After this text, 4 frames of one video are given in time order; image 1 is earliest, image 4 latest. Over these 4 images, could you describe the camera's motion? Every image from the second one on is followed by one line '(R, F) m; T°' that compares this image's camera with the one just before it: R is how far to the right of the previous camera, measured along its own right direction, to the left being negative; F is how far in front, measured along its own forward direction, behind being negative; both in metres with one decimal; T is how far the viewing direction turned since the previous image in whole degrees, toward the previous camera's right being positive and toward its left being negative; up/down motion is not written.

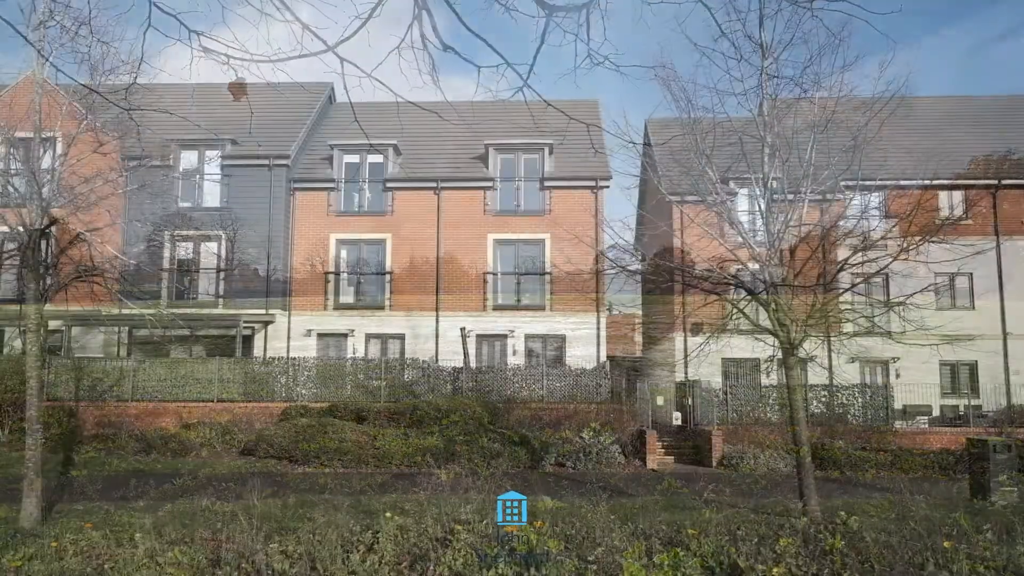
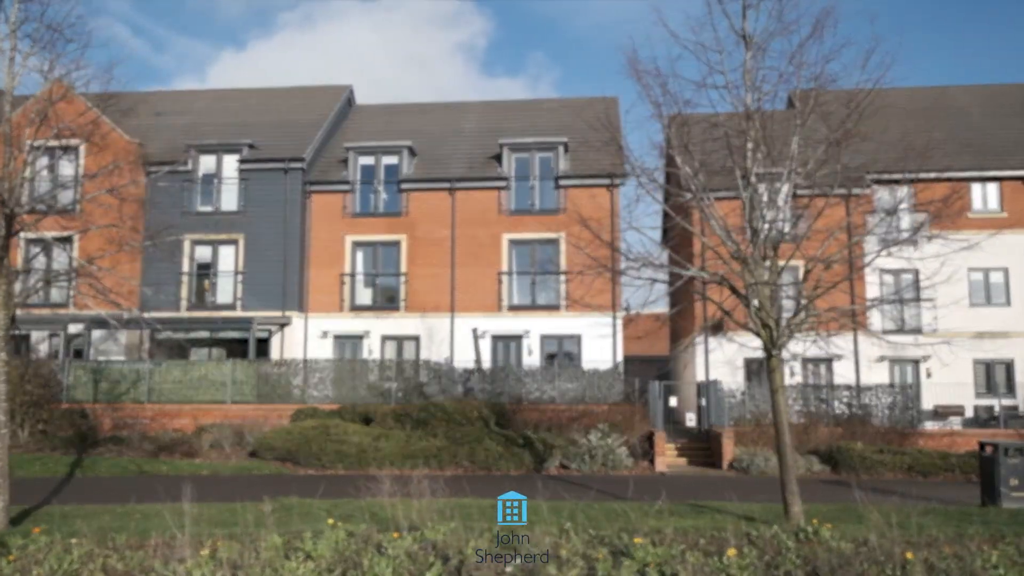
(+1.7, +0.4) m; -3°
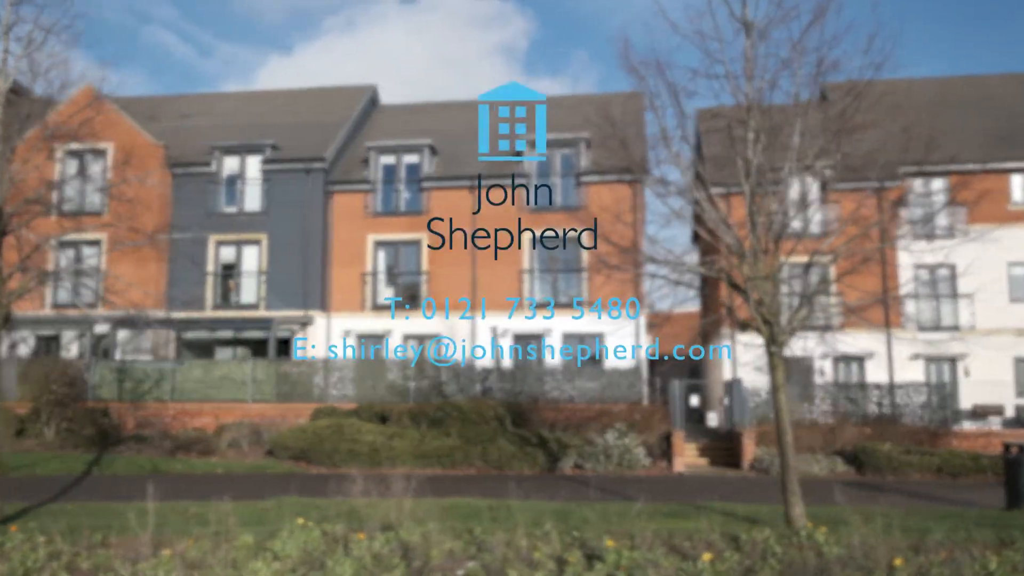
(+1.1, +0.4) m; -3°
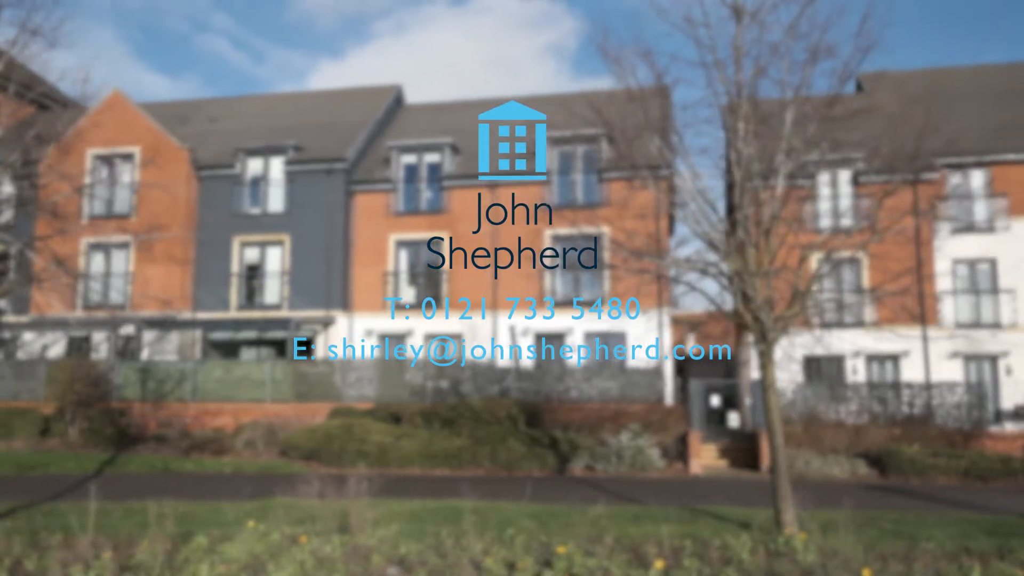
(+1.5, +0.5) m; -3°
